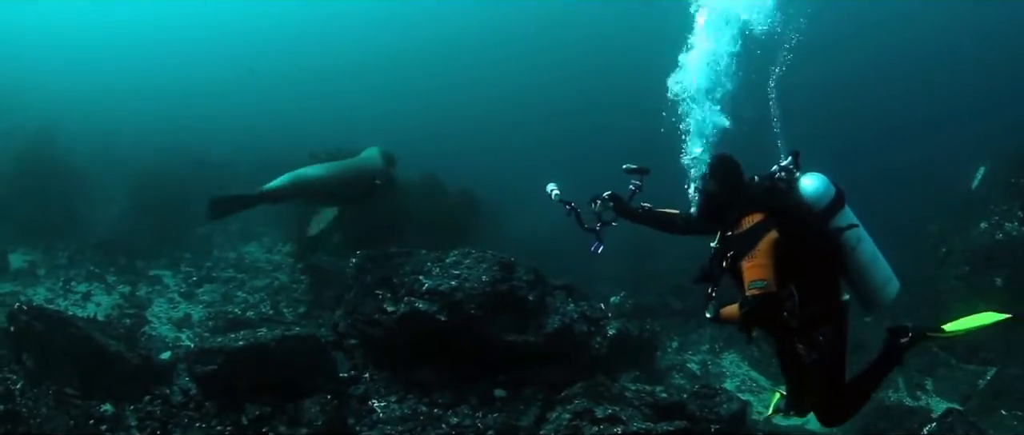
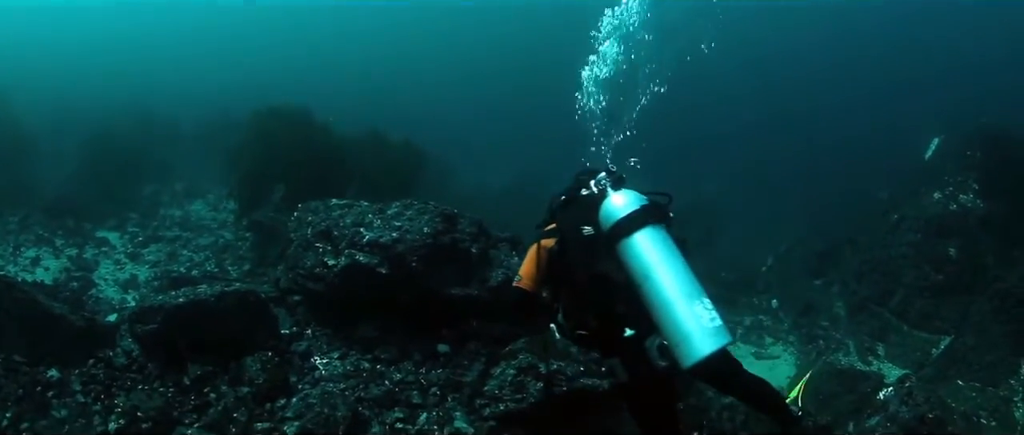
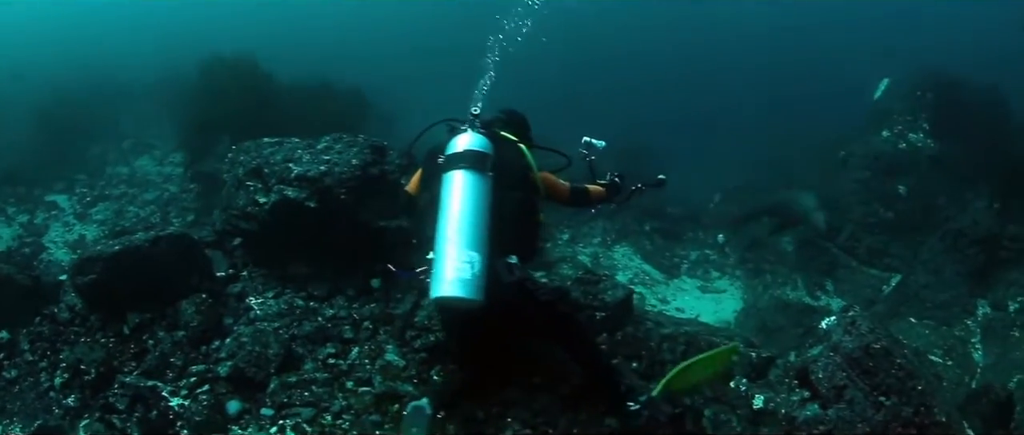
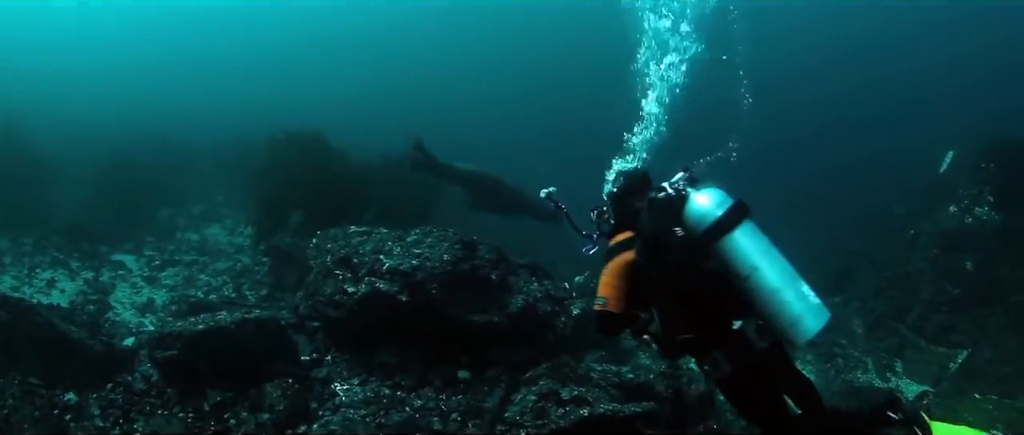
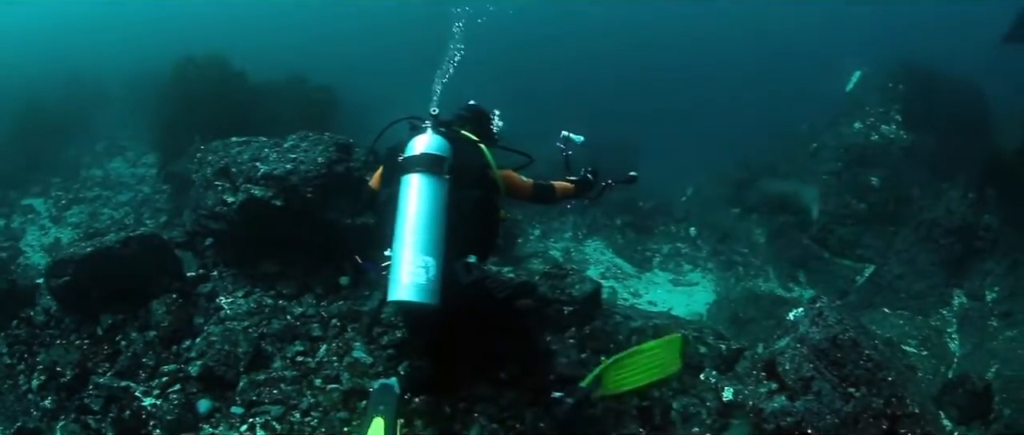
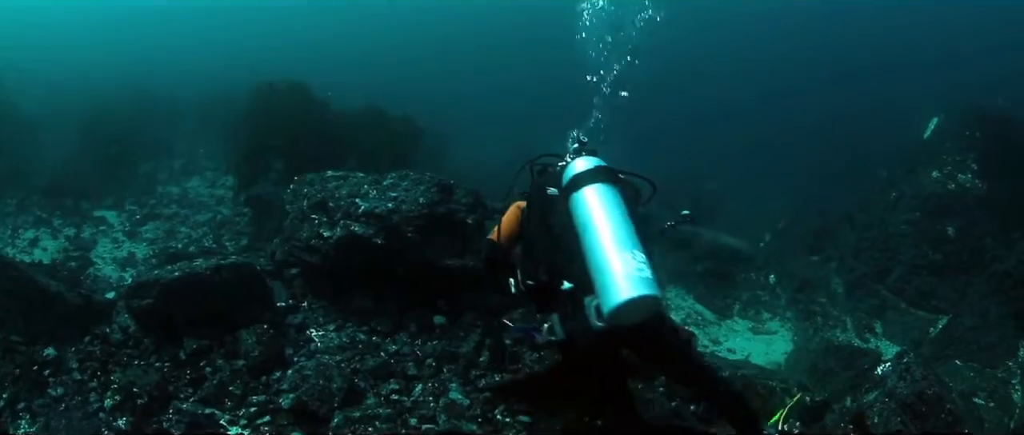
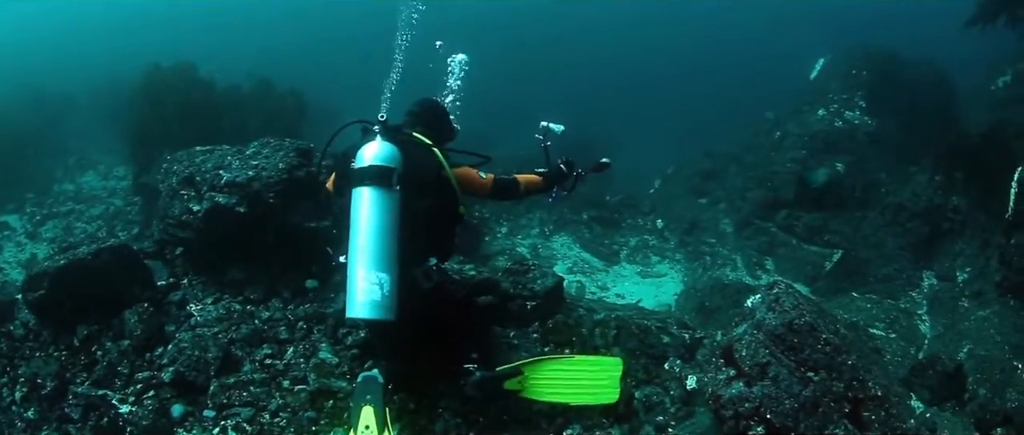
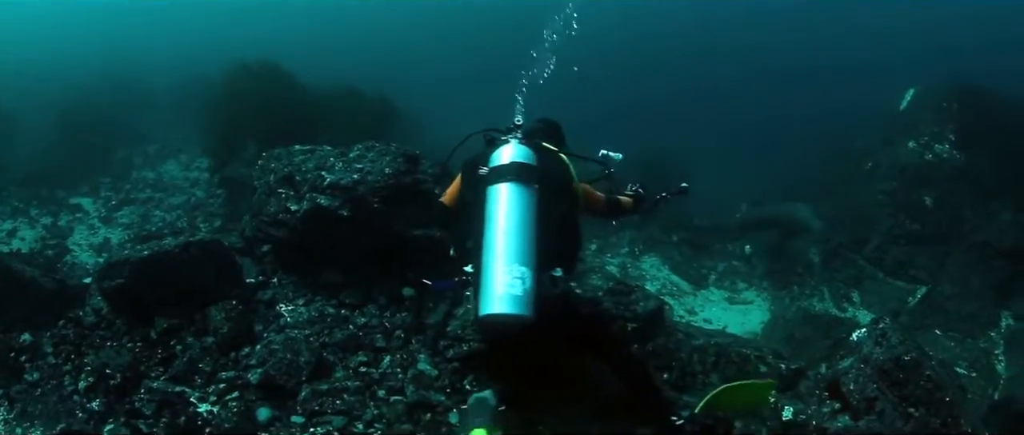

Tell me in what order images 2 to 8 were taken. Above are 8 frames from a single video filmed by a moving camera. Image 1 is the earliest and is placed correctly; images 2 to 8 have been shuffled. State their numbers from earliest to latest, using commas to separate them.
4, 2, 6, 8, 3, 5, 7
